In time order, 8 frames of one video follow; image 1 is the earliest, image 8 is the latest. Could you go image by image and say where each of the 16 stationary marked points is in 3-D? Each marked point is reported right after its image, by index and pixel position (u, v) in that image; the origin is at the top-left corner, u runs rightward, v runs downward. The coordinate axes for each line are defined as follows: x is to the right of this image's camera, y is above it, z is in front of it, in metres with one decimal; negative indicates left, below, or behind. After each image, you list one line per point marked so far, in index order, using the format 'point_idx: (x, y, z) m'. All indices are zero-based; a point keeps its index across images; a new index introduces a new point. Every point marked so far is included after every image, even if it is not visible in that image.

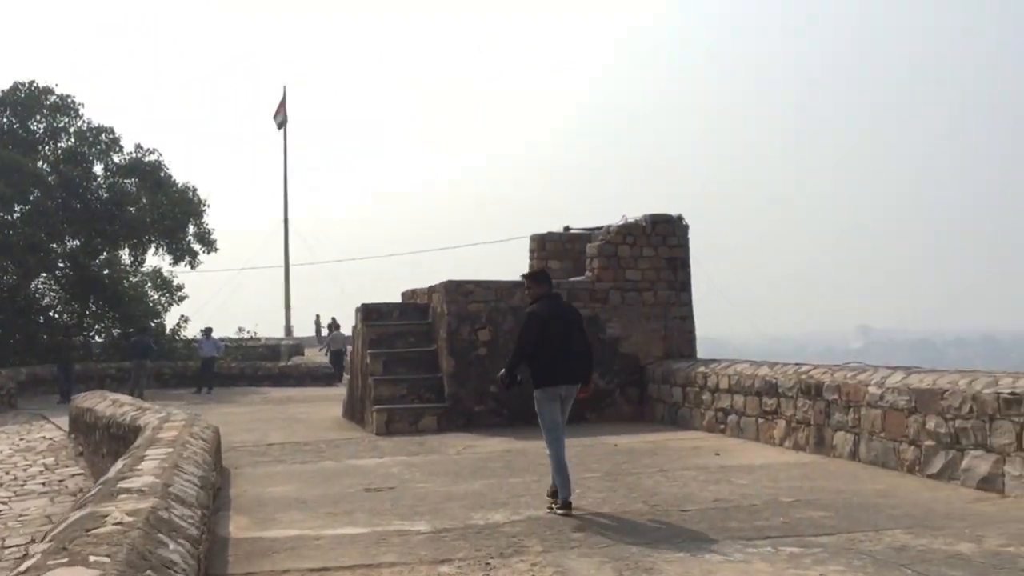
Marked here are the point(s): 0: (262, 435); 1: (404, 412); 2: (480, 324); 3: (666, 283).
0: (-2.7, -1.6, +10.3) m
1: (-1.1, -1.2, +9.9) m
2: (-0.3, -0.4, +10.3) m
3: (+1.7, +0.1, +10.9) m
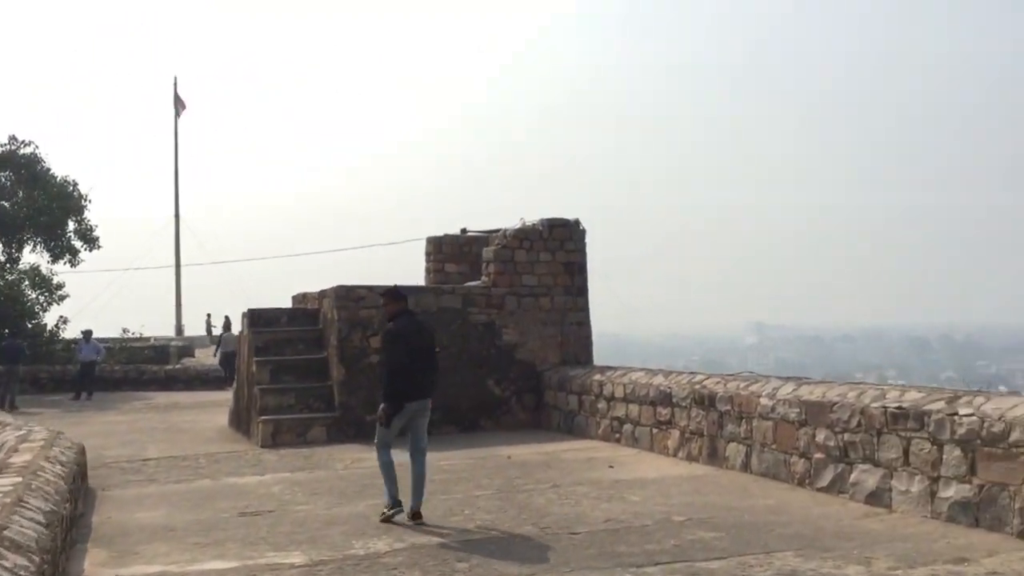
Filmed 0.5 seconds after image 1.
0: (-3.8, -1.6, +9.8) m
1: (-2.1, -1.3, +9.5) m
2: (-1.4, -0.4, +10.0) m
3: (+0.6, 0.0, +10.8) m
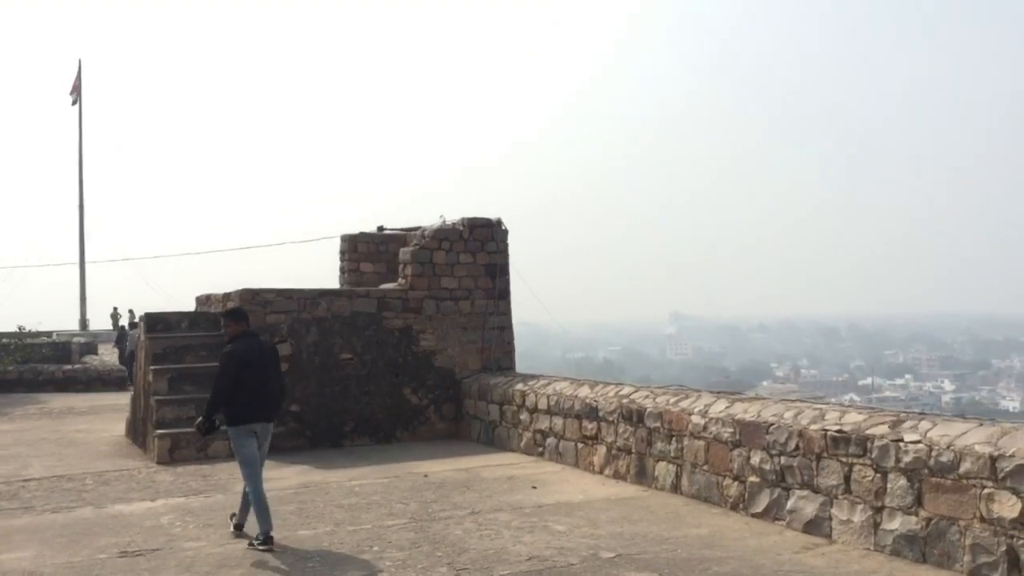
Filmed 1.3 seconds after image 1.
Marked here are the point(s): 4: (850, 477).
0: (-4.5, -1.6, +9.0) m
1: (-2.9, -1.3, +8.8) m
2: (-2.2, -0.5, +9.3) m
3: (-0.3, 0.0, +10.3) m
4: (+1.8, -1.0, +5.1) m
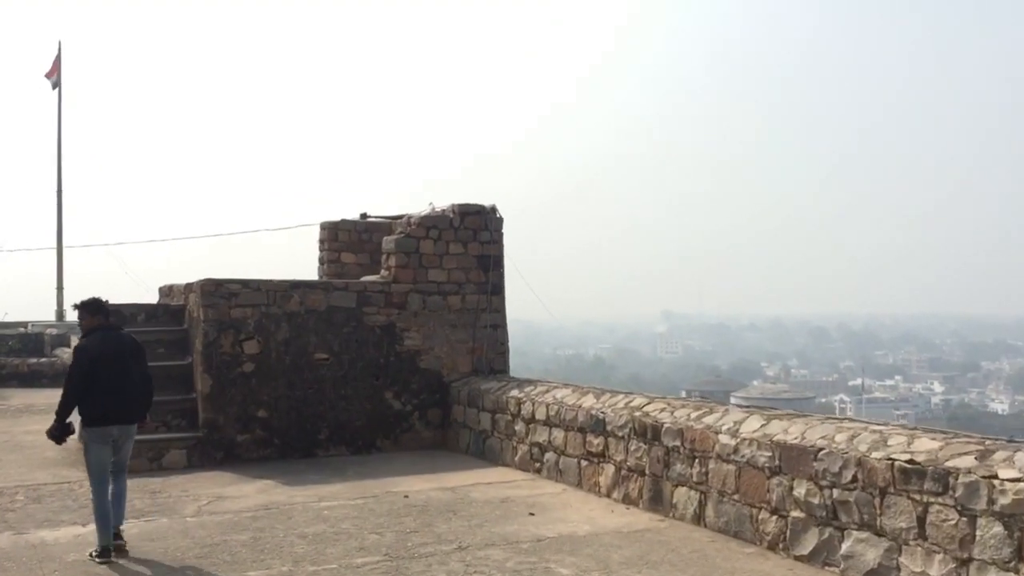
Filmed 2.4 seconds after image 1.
0: (-4.6, -1.5, +7.9) m
1: (-3.0, -1.2, +7.8) m
2: (-2.3, -0.4, +8.3) m
3: (-0.4, 0.0, +9.3) m
4: (+1.8, -1.0, +4.2) m
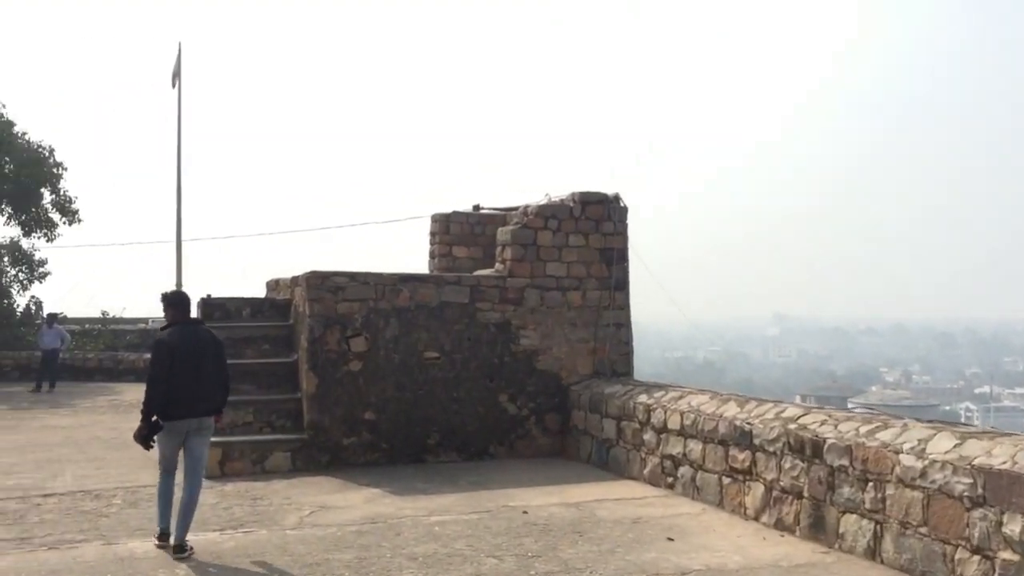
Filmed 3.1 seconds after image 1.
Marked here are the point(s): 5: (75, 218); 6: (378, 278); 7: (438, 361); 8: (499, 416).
0: (-3.6, -1.5, +7.7) m
1: (-2.0, -1.2, +7.3) m
2: (-1.3, -0.3, +7.8) m
3: (+0.7, +0.1, +8.5) m
4: (+2.3, -1.0, +3.2) m
5: (-8.8, +1.4, +19.7) m
6: (-1.1, +0.1, +7.9) m
7: (-0.6, -0.6, +8.0) m
8: (-0.1, -1.1, +8.1) m
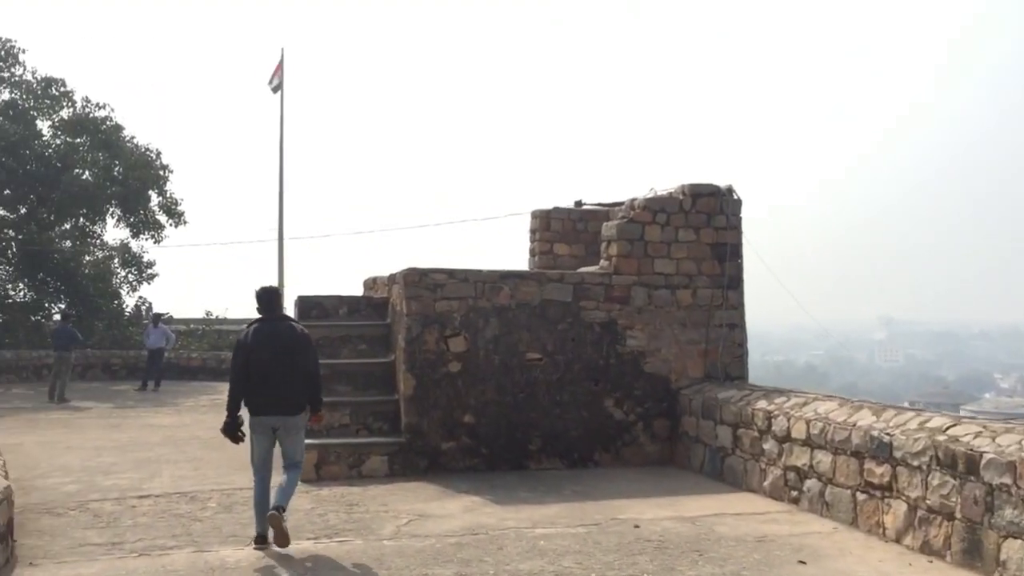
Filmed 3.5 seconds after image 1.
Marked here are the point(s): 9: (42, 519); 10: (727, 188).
0: (-2.8, -1.4, +7.6) m
1: (-1.2, -1.2, +7.1) m
2: (-0.5, -0.3, +7.5) m
3: (+1.6, +0.1, +8.0) m
4: (+2.6, -0.9, +2.6) m
5: (-6.8, +1.4, +20.0) m
6: (-0.3, +0.1, +7.6) m
7: (+0.2, -0.6, +7.6) m
8: (+0.7, -1.0, +7.7) m
9: (-2.8, -1.4, +5.8) m
10: (+1.8, +0.8, +8.1) m
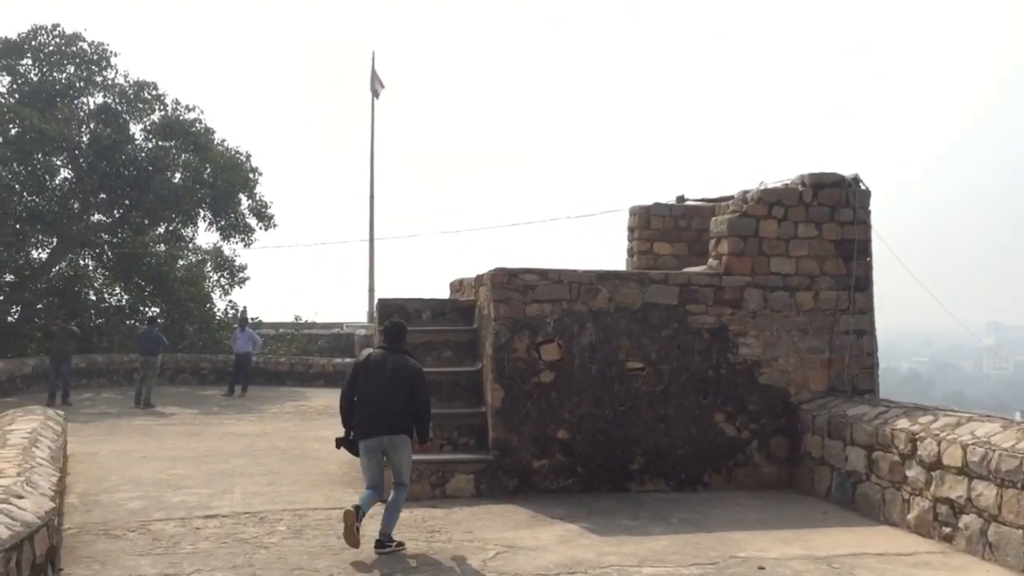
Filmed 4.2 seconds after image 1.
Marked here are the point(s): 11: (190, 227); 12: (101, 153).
0: (-2.1, -1.4, +7.1) m
1: (-0.6, -1.2, +6.5) m
2: (+0.2, -0.3, +6.8) m
3: (+2.3, +0.1, +7.1) m
4: (+2.9, -0.9, +1.6) m
5: (-4.9, +1.3, +19.9) m
6: (+0.4, +0.1, +6.8) m
7: (+0.9, -0.6, +6.8) m
8: (+1.4, -1.1, +6.9) m
9: (-2.3, -1.4, +5.3) m
10: (+2.5, +0.8, +7.2) m
11: (-6.3, +1.2, +18.9) m
12: (-7.4, +2.4, +17.5) m
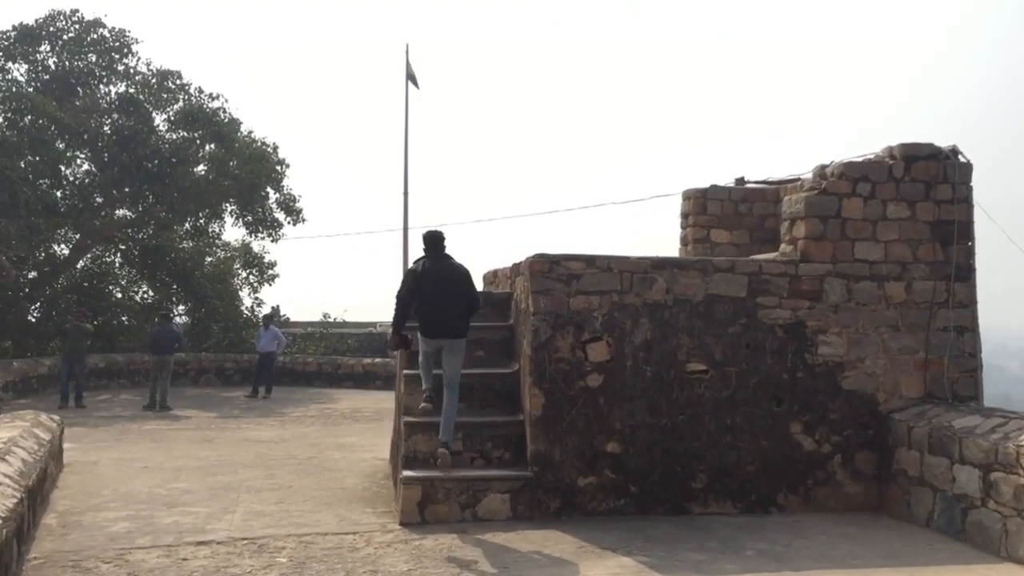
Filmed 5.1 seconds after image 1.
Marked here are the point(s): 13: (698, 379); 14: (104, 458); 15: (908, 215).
0: (-1.8, -1.4, +6.2) m
1: (-0.3, -1.1, +5.5) m
2: (+0.5, -0.3, +5.8) m
3: (+2.6, +0.1, +6.1) m
4: (+2.9, -0.8, +0.6) m
5: (-4.2, +1.4, +19.1) m
6: (+0.7, +0.2, +5.9) m
7: (+1.2, -0.5, +5.9) m
8: (+1.7, -1.0, +5.9) m
9: (-2.1, -1.3, +4.5) m
10: (+2.8, +0.9, +6.2) m
11: (-5.5, +1.2, +18.2) m
12: (-6.7, +2.5, +16.8) m
13: (+1.1, -0.5, +5.9) m
14: (-3.5, -1.4, +8.2) m
15: (+2.5, +0.5, +6.1) m
